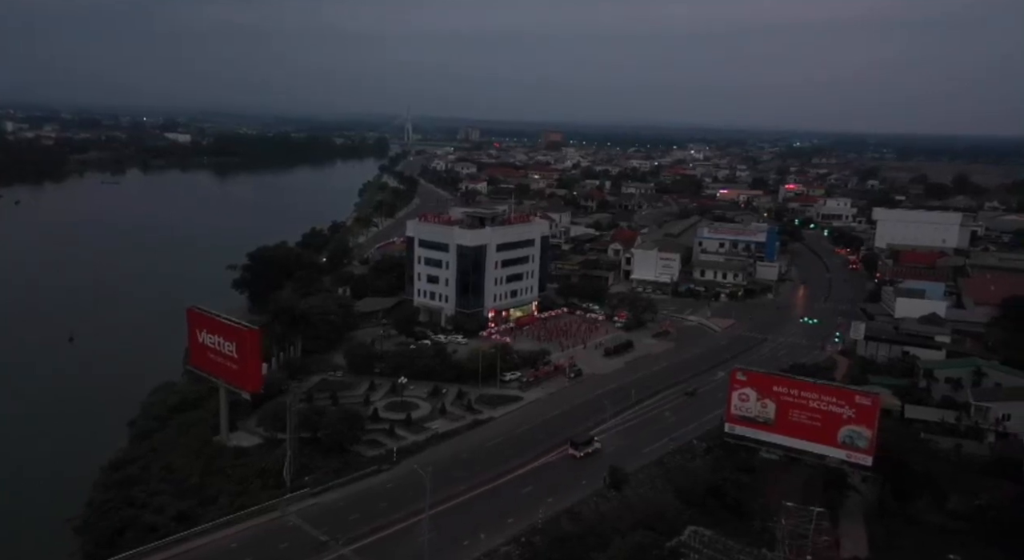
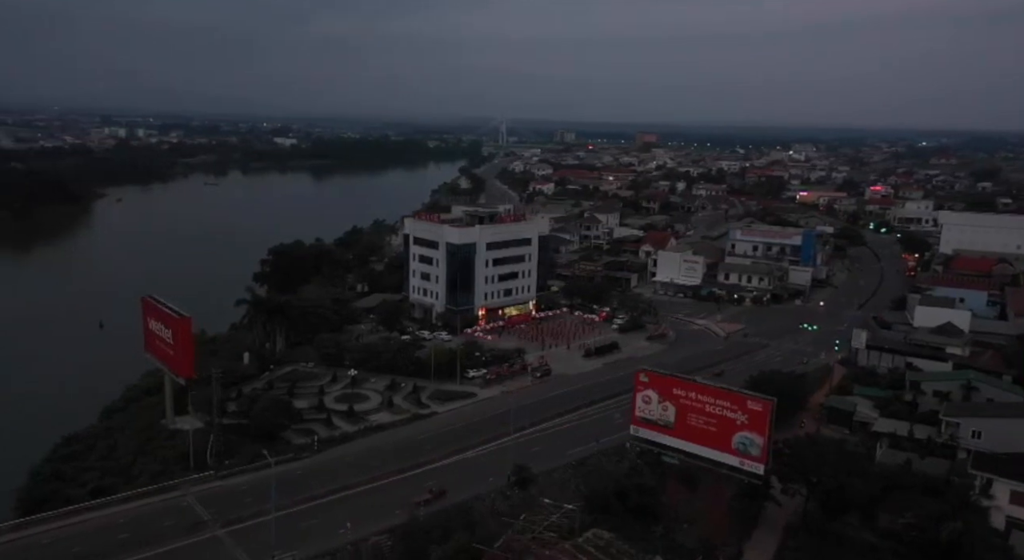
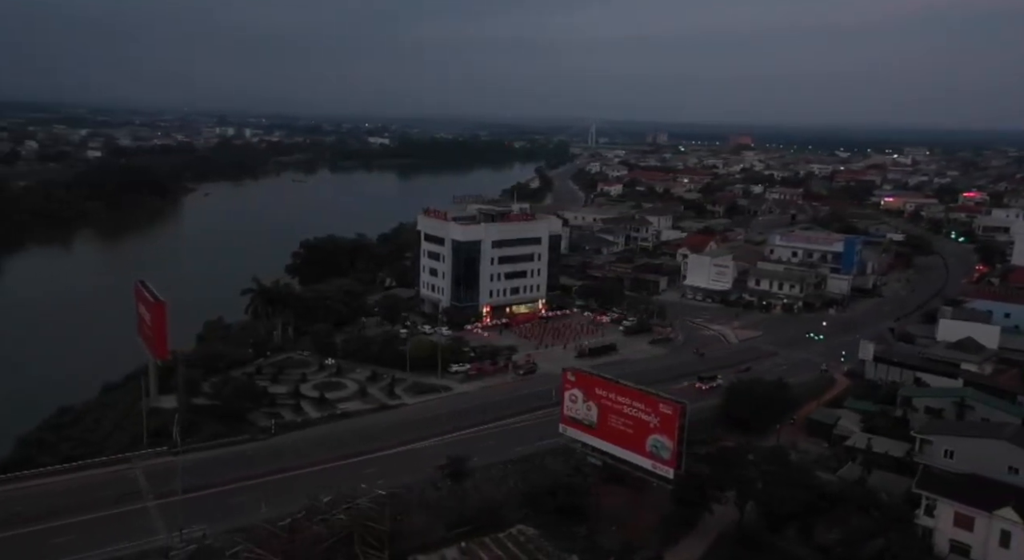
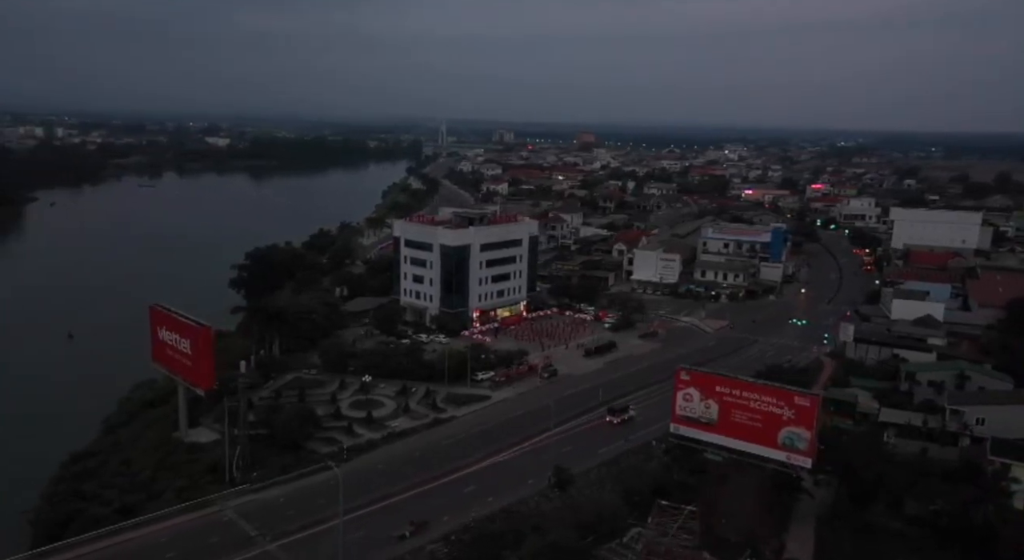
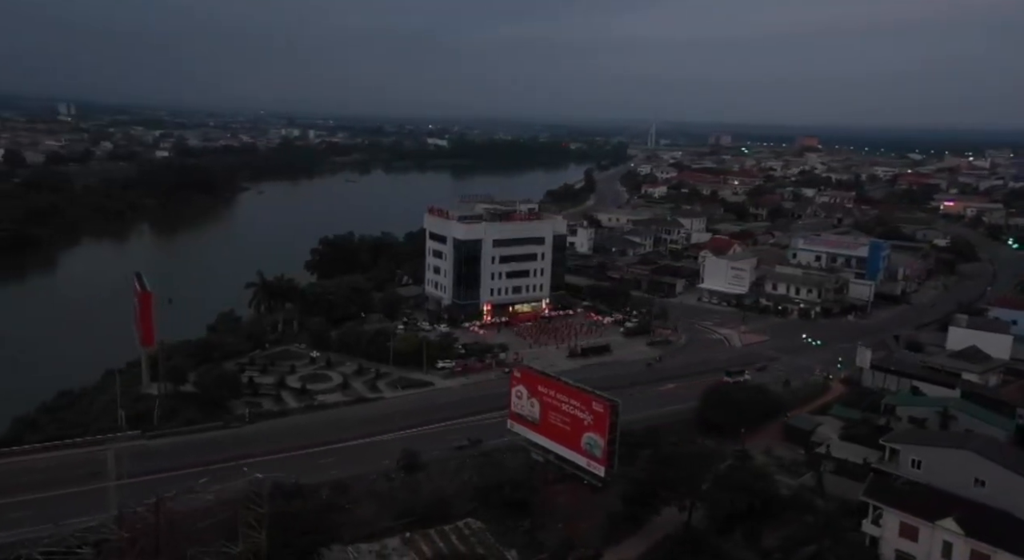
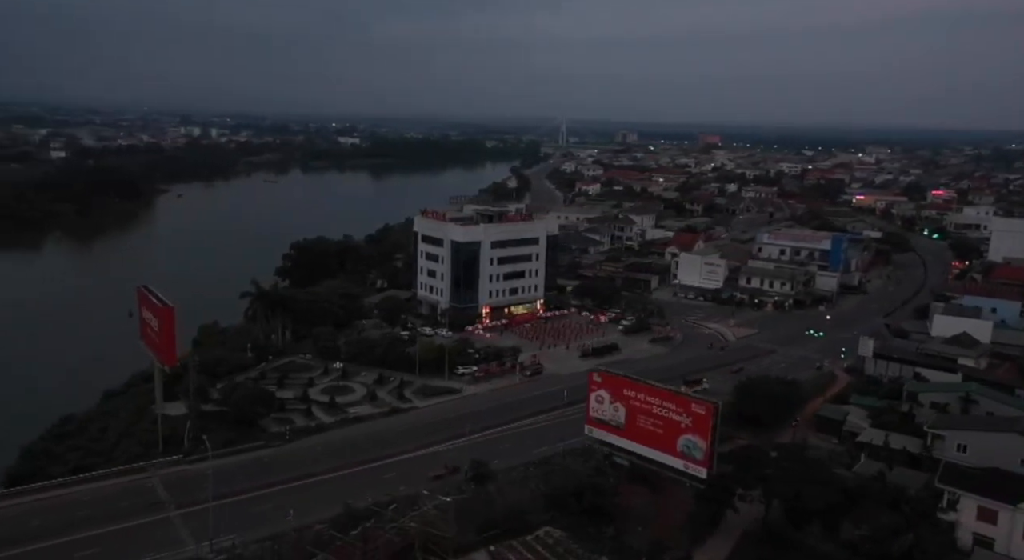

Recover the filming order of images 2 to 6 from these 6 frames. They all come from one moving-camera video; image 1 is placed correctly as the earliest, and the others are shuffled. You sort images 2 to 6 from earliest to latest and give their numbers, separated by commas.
4, 2, 6, 3, 5
